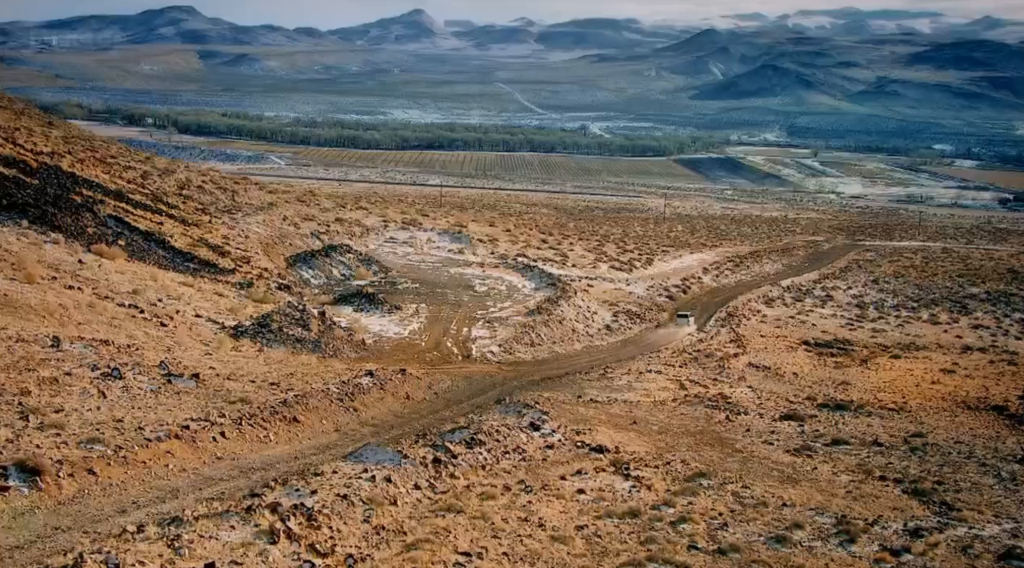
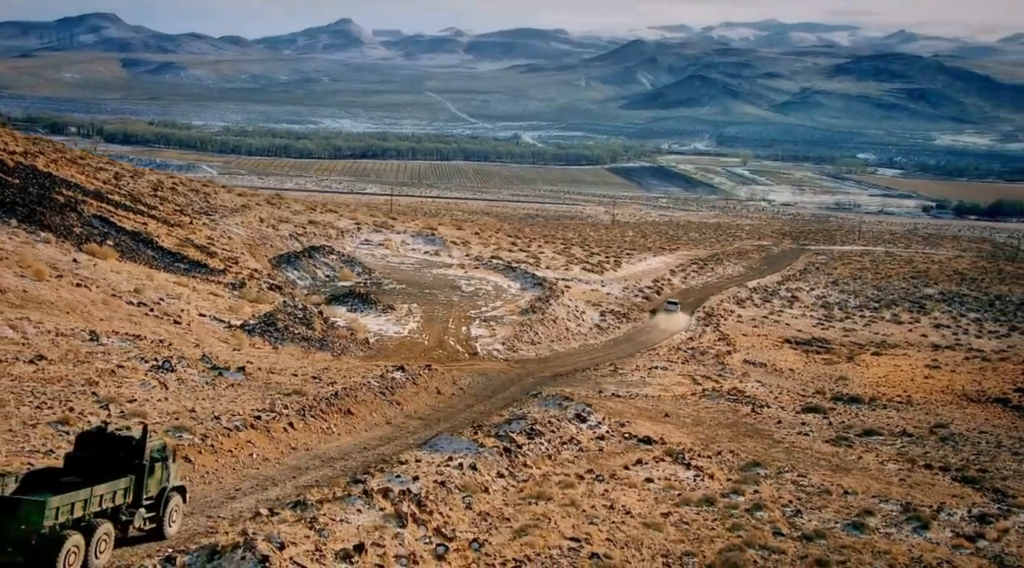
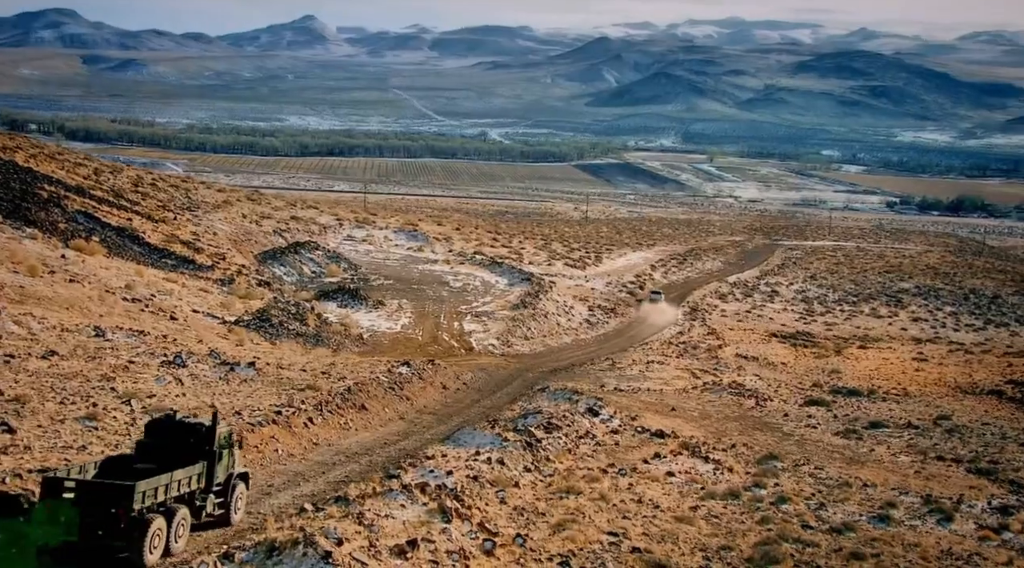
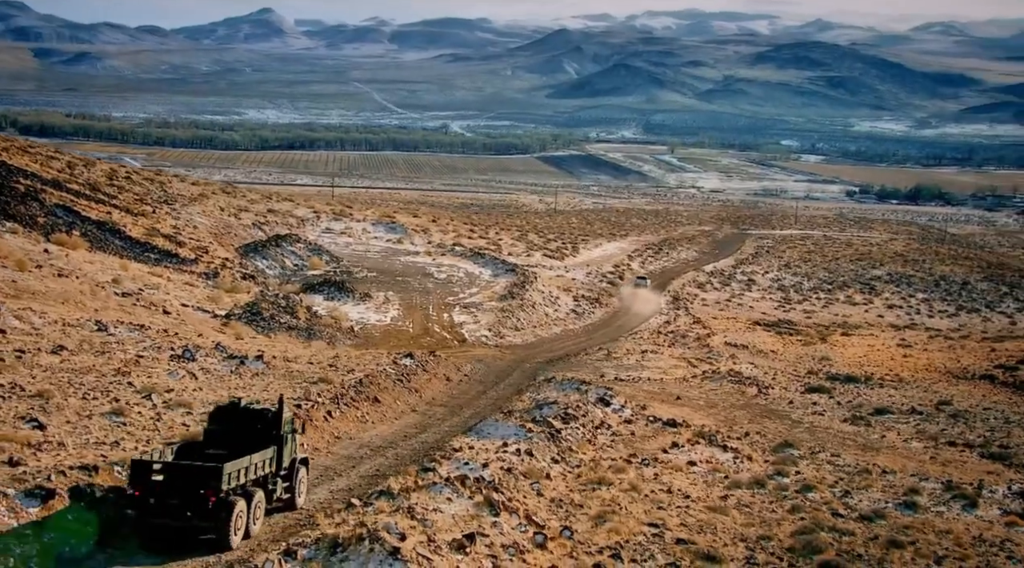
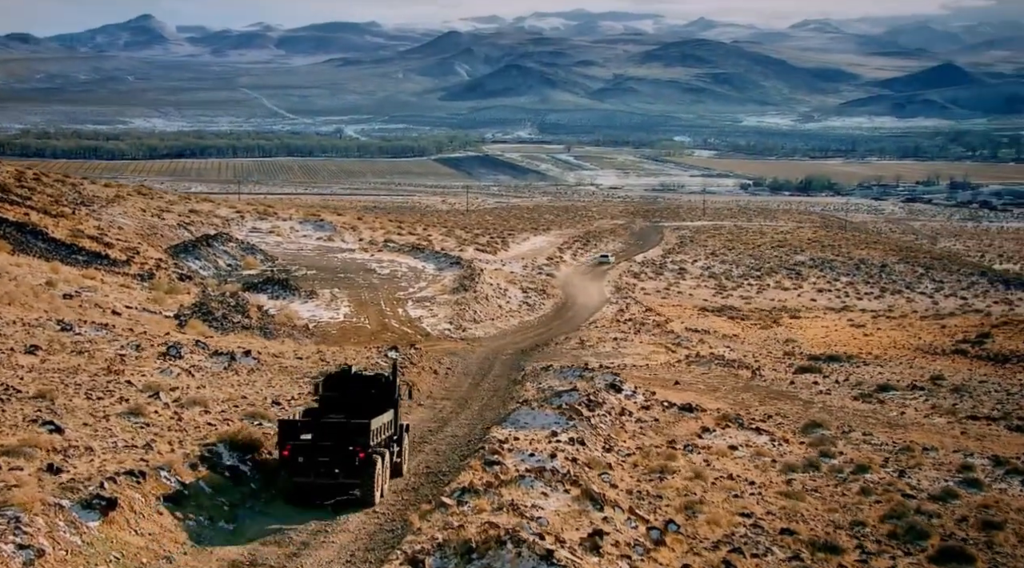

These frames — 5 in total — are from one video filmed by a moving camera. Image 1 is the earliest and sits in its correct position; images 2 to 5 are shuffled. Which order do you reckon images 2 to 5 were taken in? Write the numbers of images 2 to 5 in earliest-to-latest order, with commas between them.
2, 3, 4, 5
